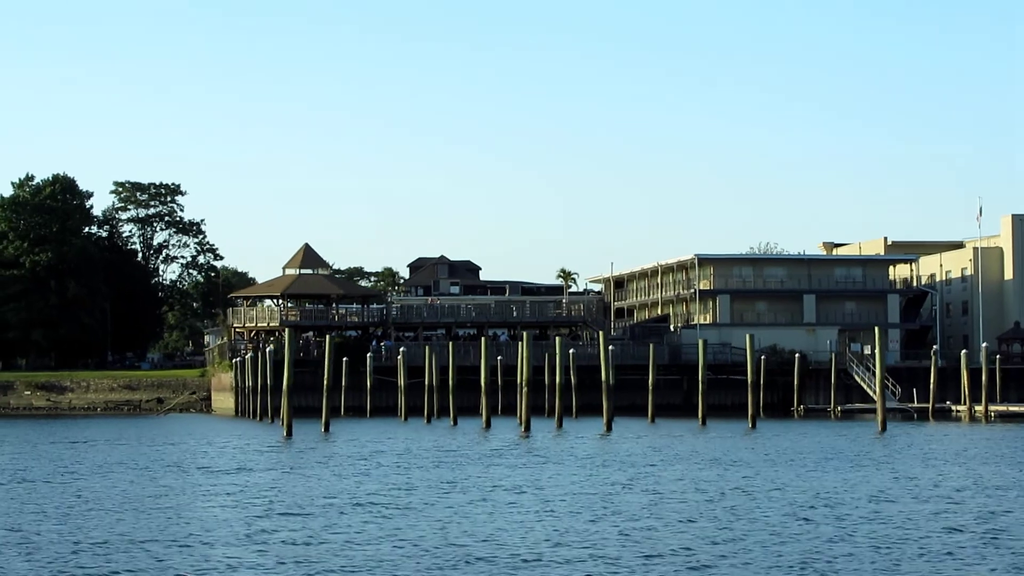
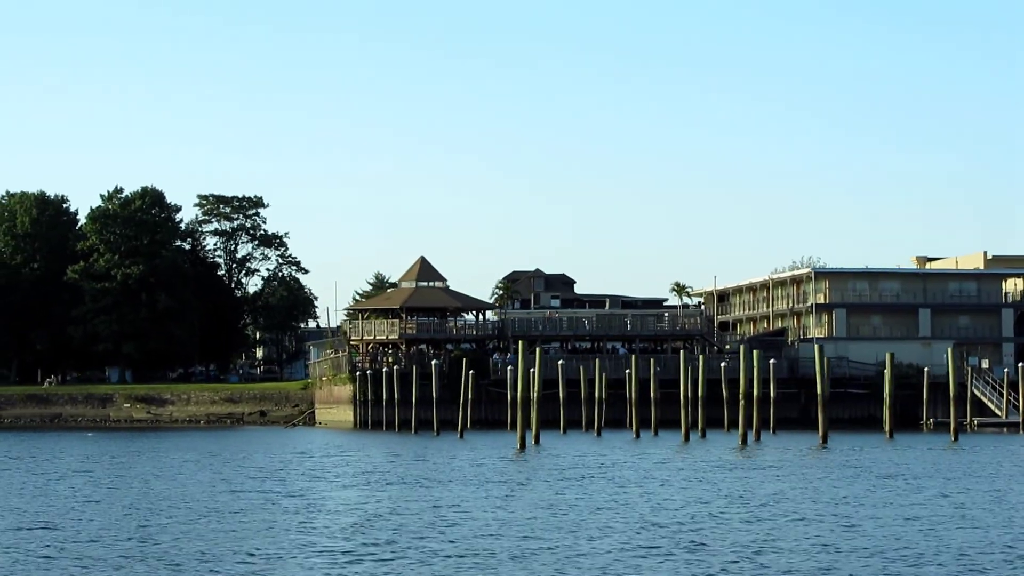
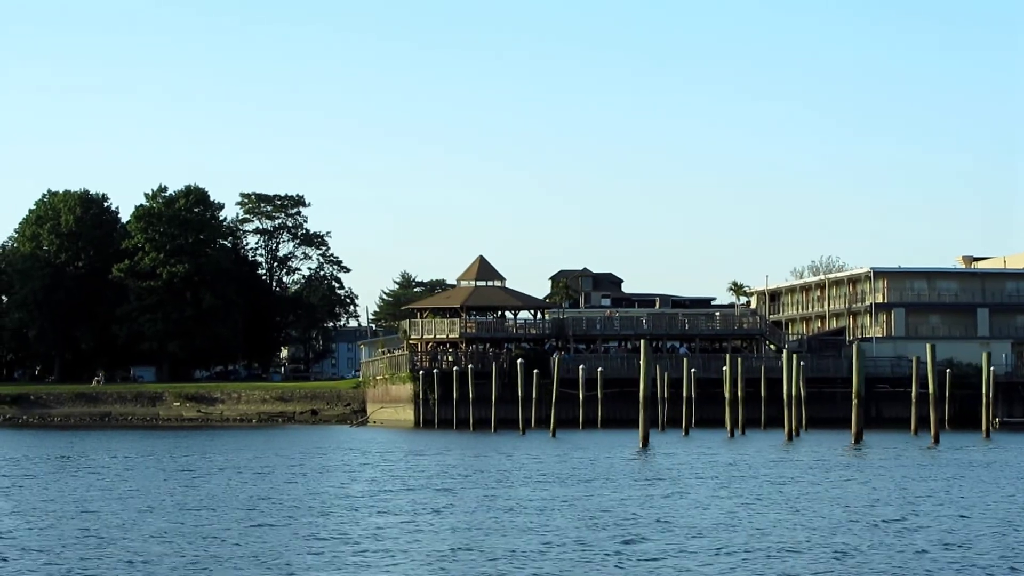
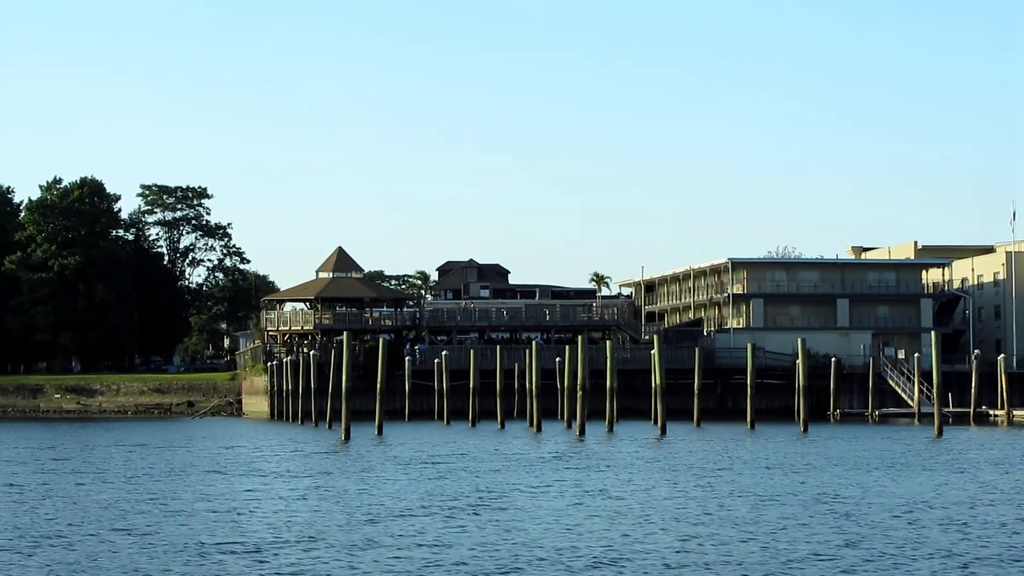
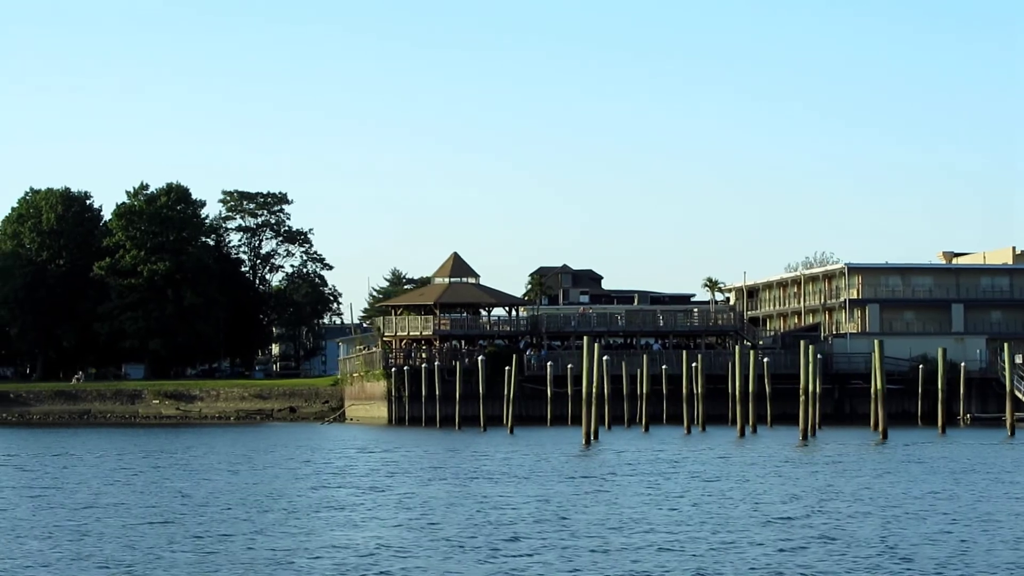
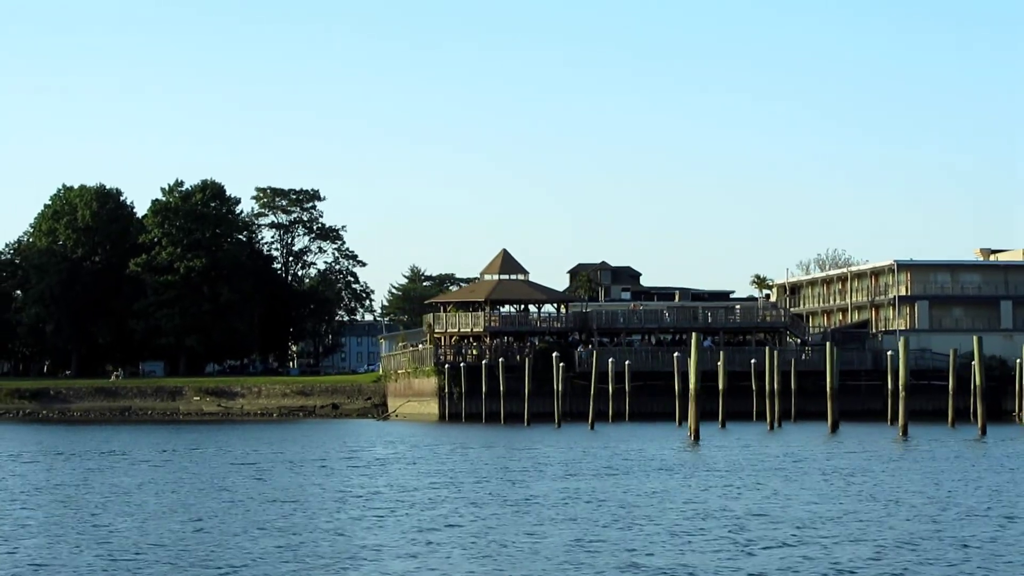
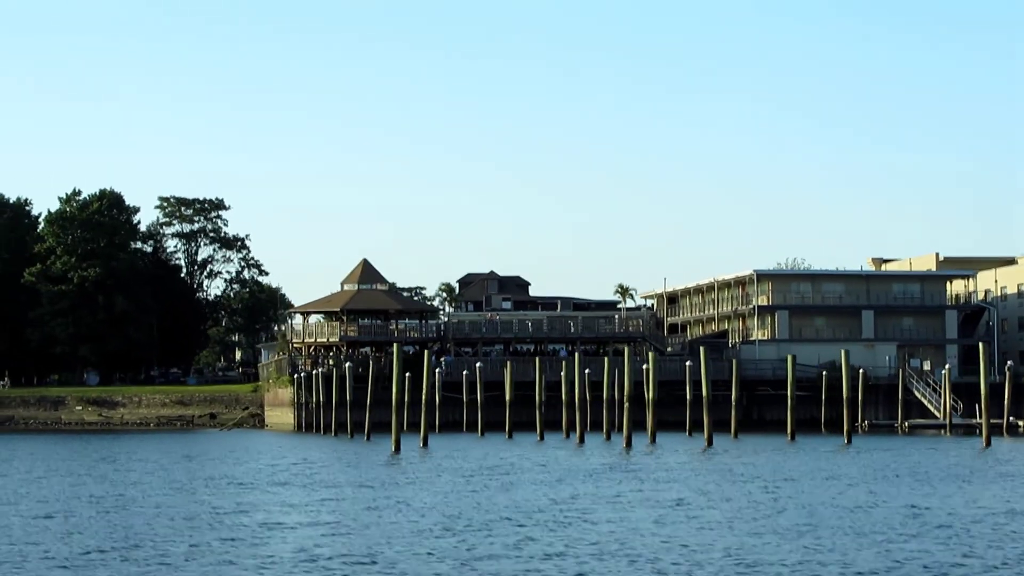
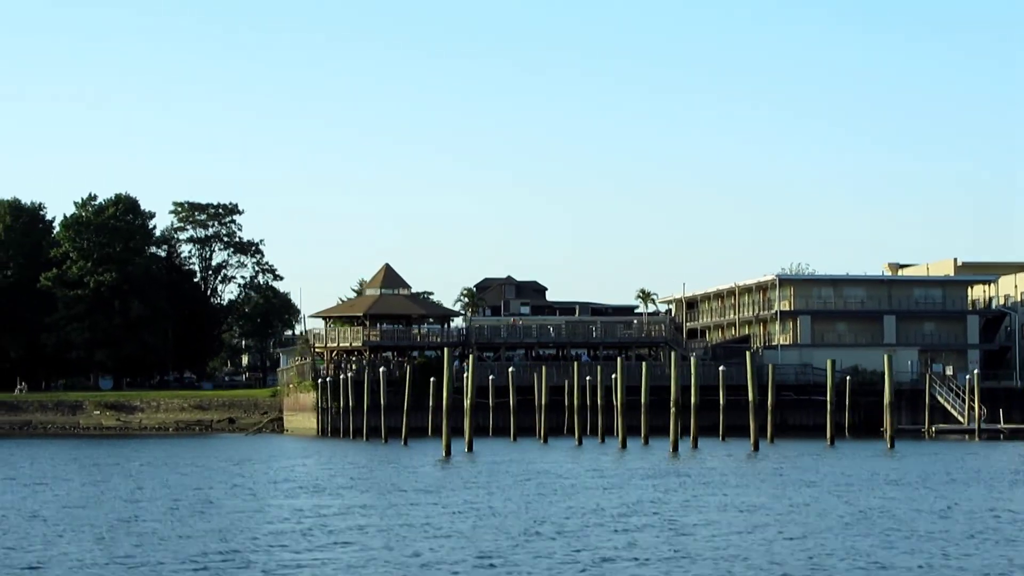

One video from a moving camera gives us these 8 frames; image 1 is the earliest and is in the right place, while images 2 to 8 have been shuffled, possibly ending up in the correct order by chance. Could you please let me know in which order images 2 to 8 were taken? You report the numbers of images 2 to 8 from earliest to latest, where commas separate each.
4, 7, 8, 2, 5, 3, 6
